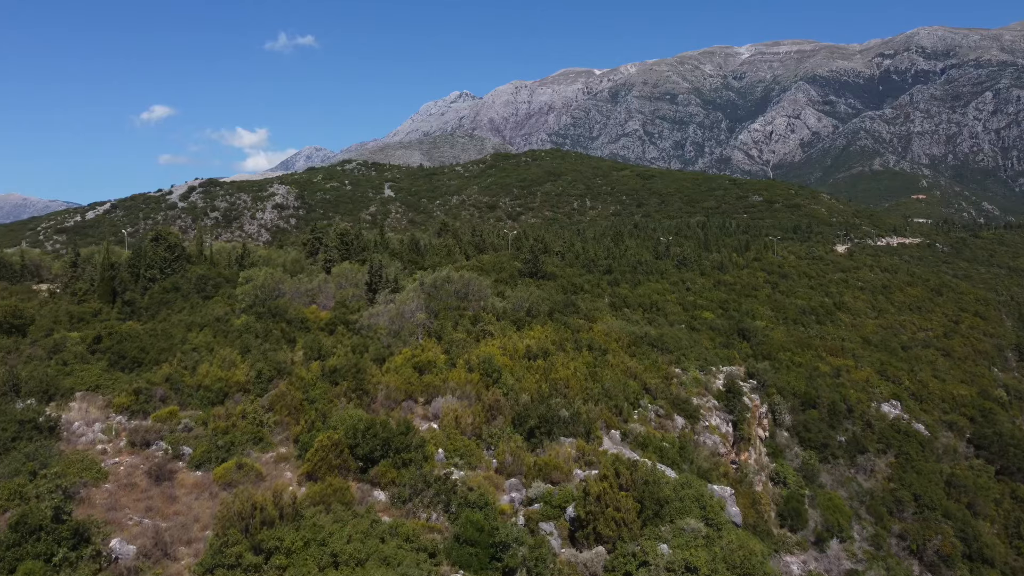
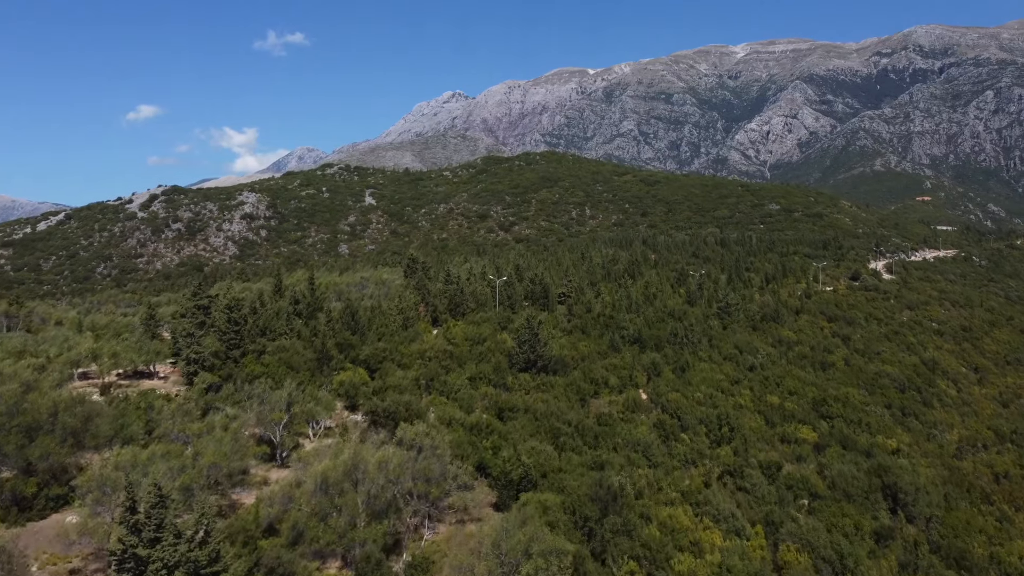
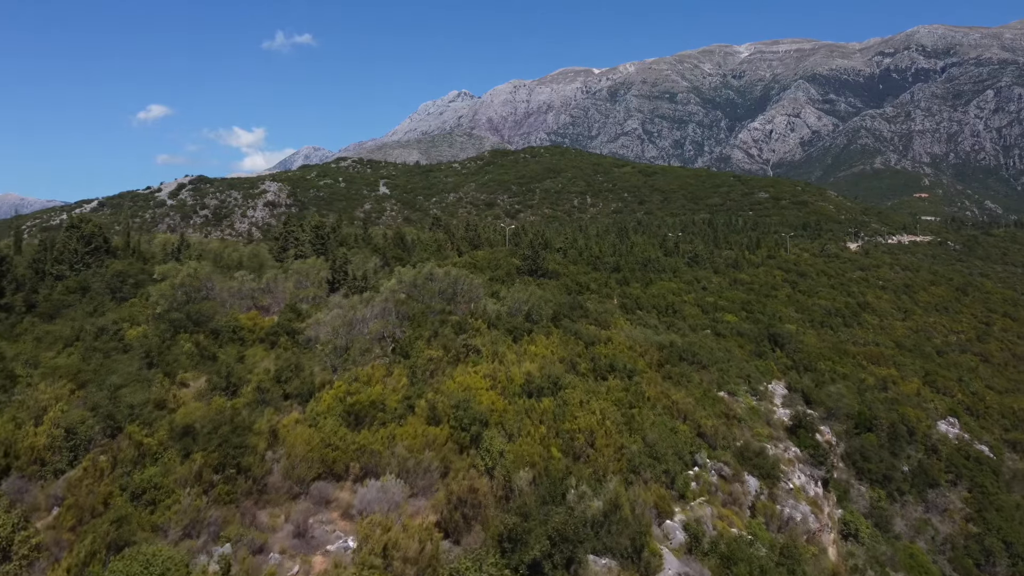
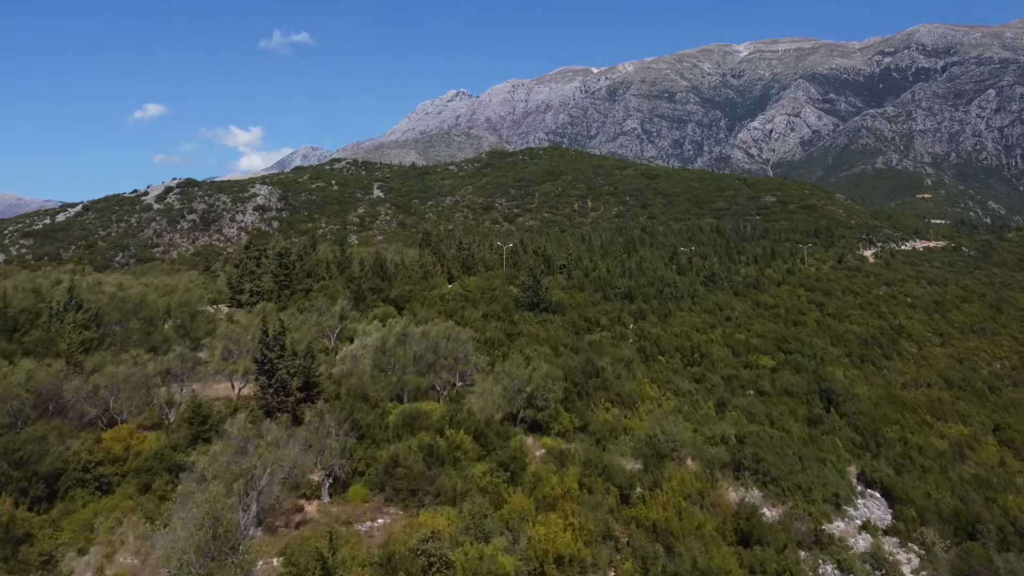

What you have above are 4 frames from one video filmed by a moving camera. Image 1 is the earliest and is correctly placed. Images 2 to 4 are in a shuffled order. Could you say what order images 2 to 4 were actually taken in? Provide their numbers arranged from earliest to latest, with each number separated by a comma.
3, 4, 2
